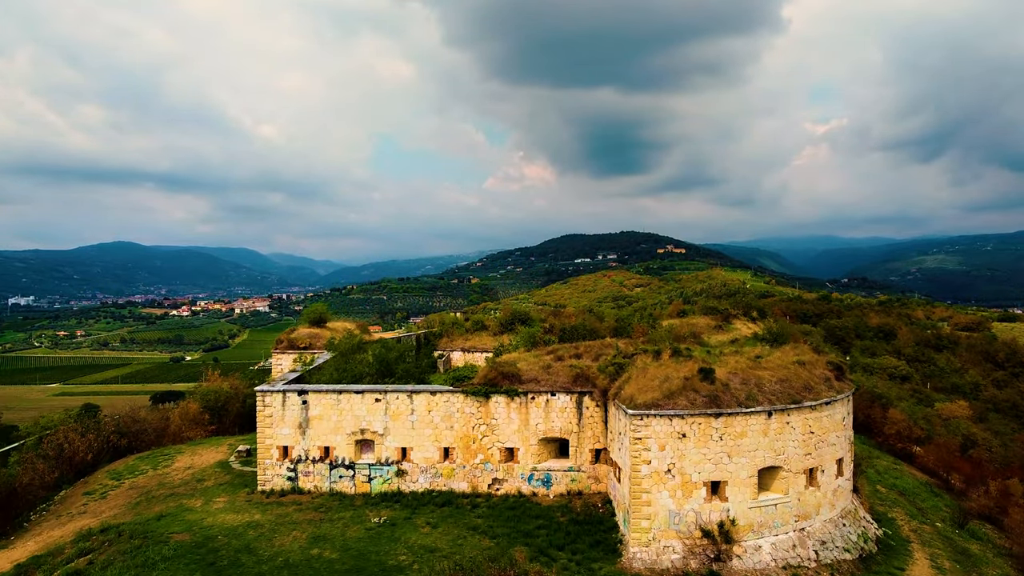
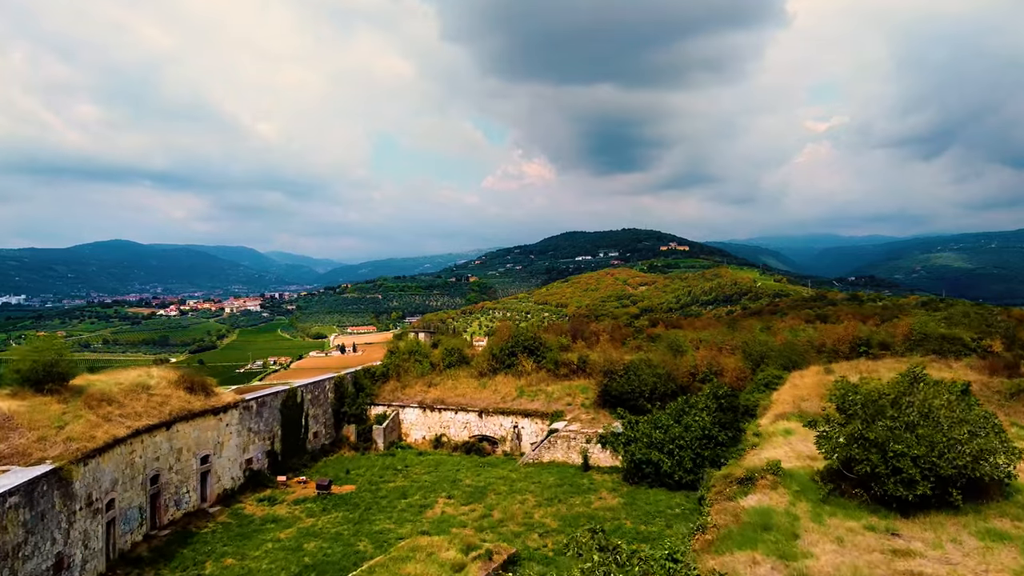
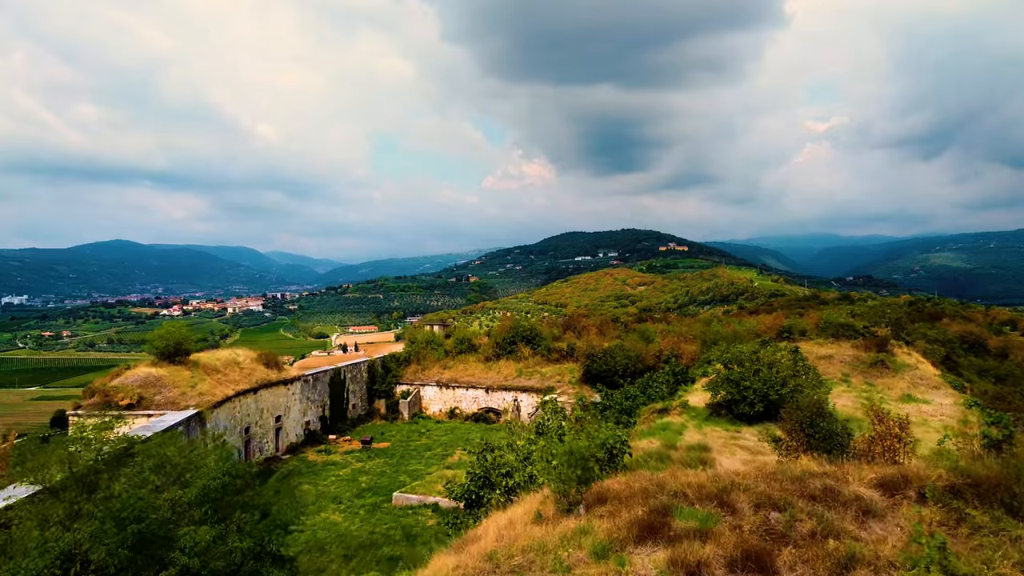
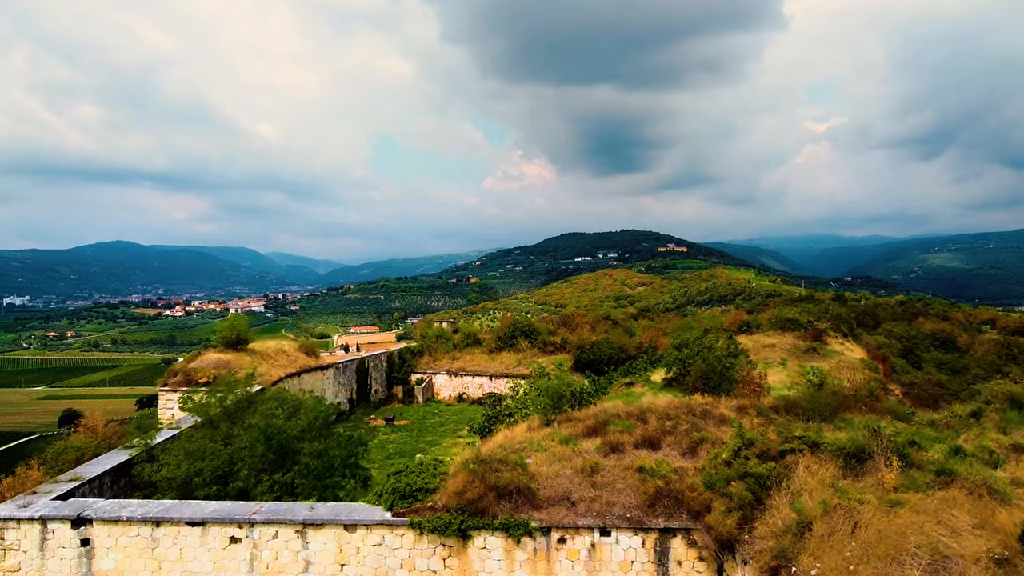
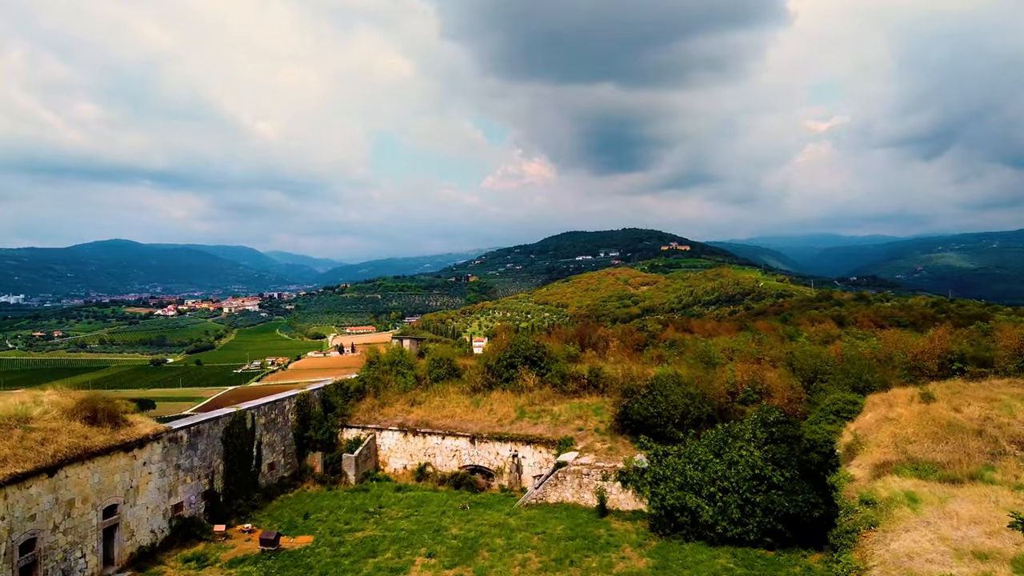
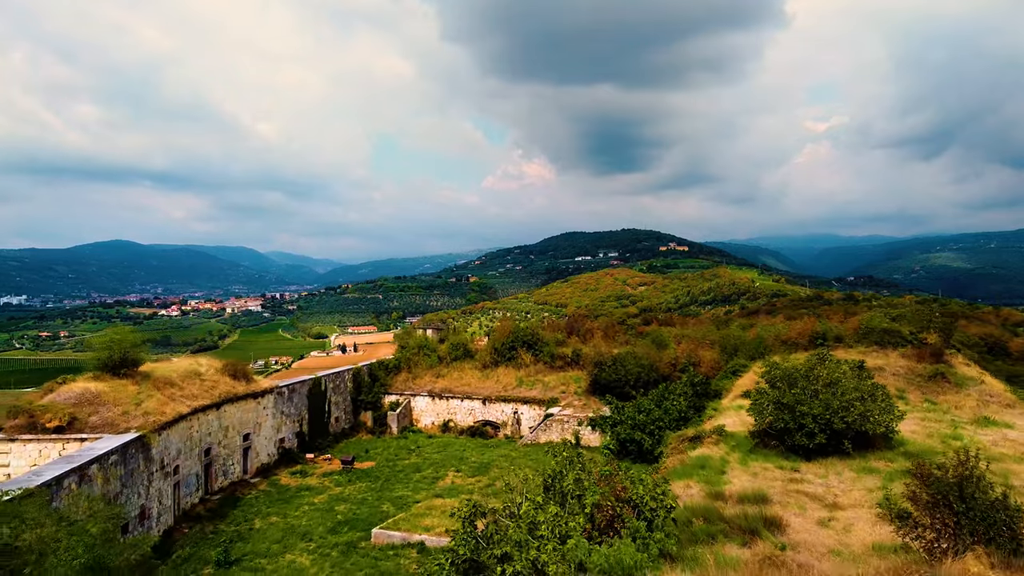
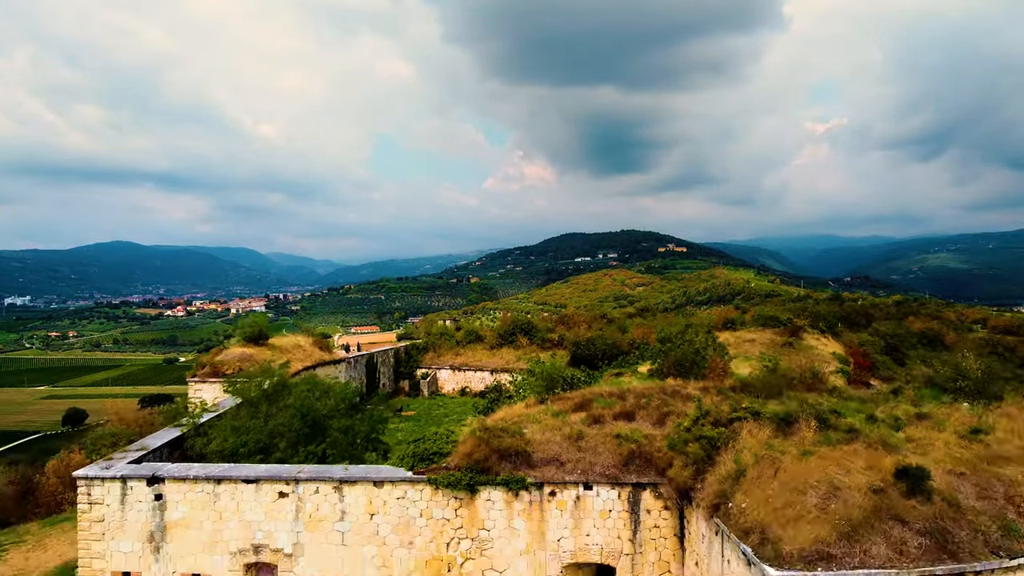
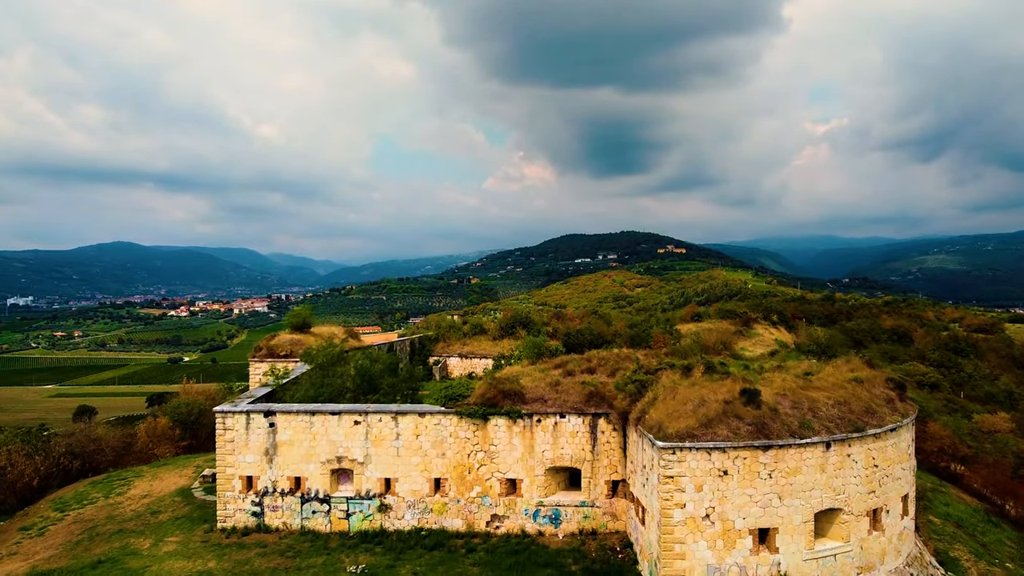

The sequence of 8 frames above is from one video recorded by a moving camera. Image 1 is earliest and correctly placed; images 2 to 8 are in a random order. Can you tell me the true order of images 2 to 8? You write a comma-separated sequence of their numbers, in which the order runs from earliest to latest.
8, 7, 4, 3, 6, 2, 5
